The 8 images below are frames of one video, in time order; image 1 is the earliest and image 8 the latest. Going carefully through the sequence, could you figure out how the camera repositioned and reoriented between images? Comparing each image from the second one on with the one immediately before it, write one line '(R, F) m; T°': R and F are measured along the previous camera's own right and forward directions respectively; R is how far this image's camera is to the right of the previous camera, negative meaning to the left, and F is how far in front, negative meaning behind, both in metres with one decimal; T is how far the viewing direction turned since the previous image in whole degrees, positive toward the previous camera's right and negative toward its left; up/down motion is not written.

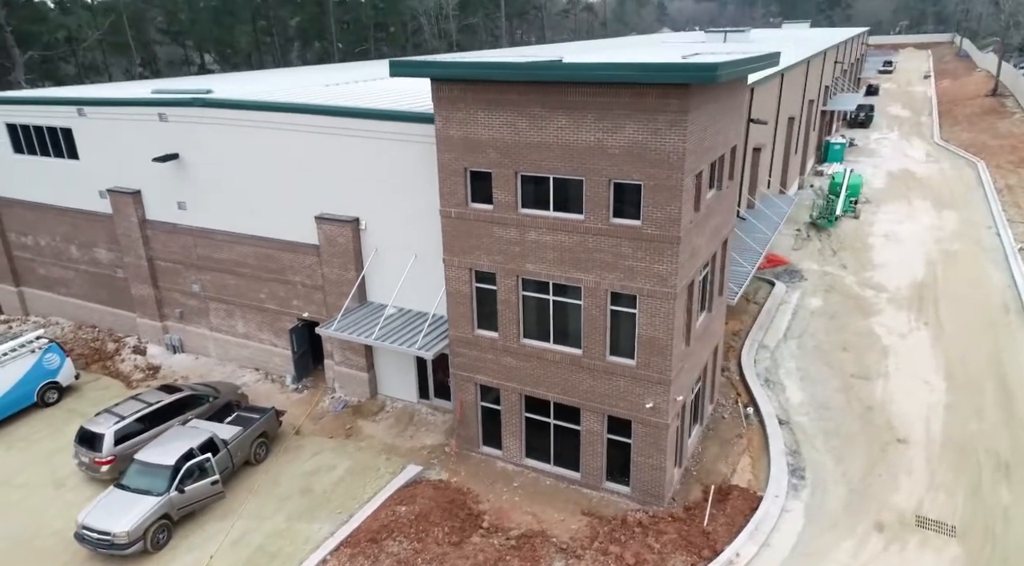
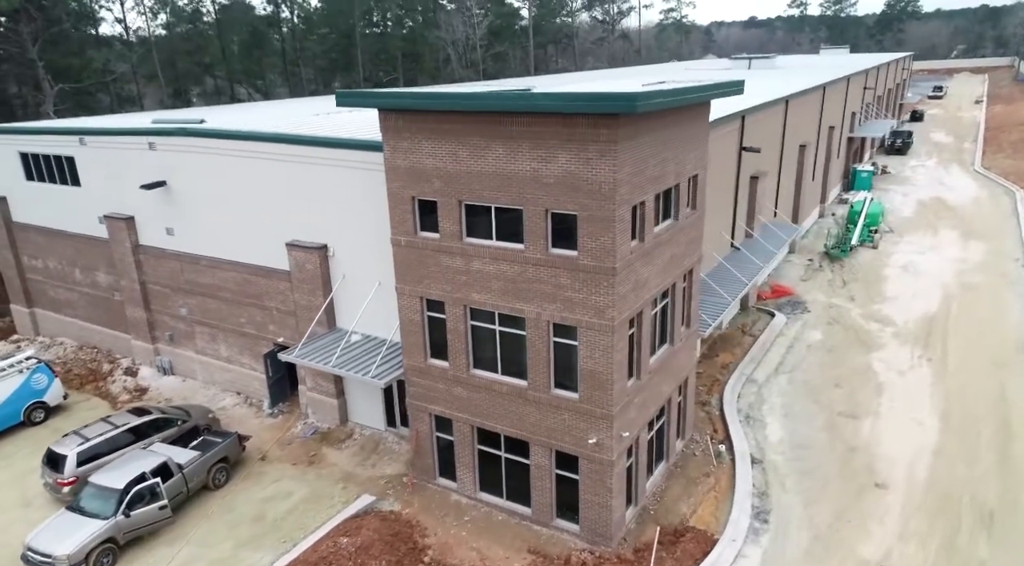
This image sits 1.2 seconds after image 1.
(+2.3, +0.3) m; -4°
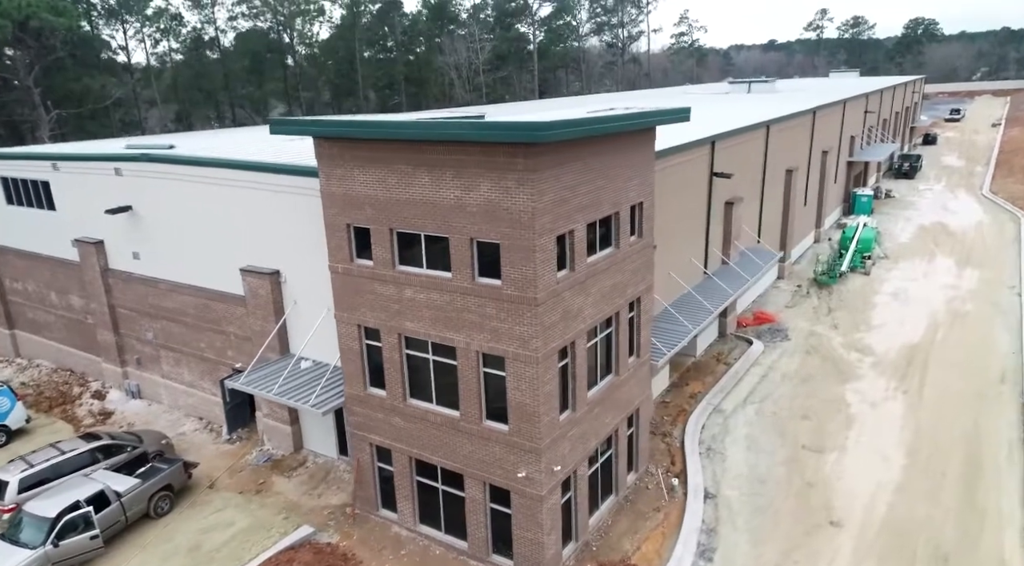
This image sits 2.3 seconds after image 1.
(+2.0, +0.3) m; -2°
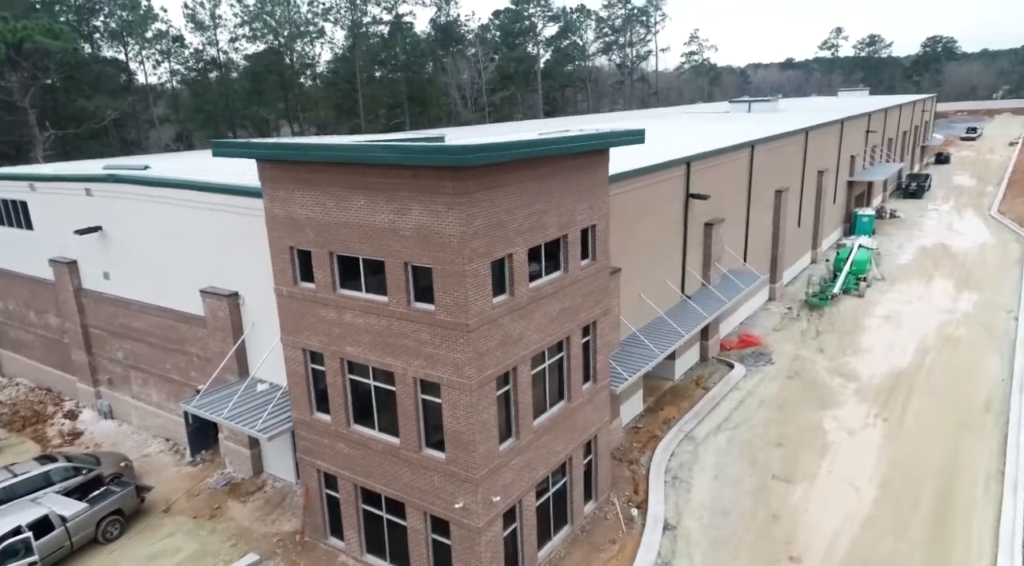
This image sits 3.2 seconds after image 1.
(+1.7, +0.4) m; -1°
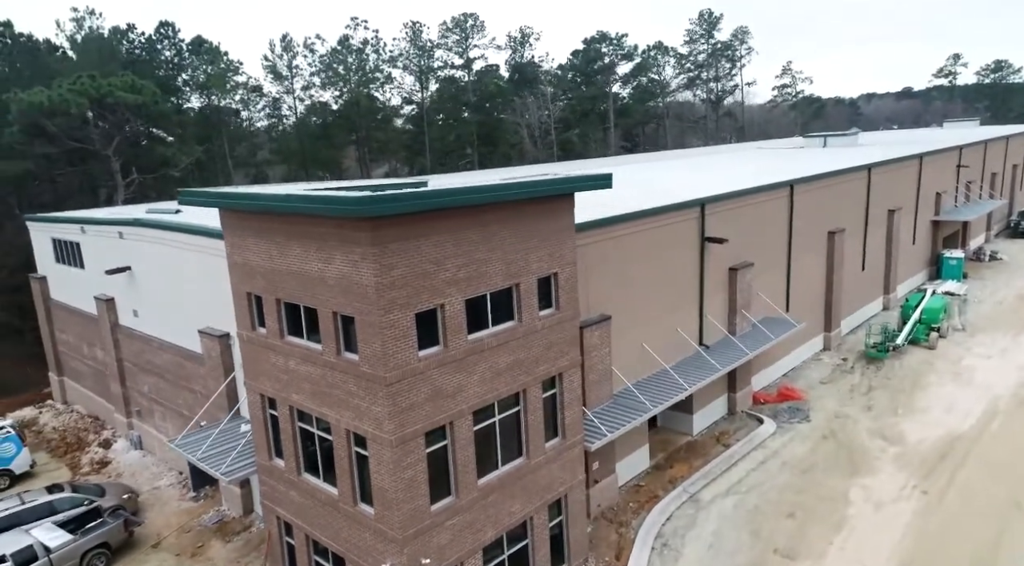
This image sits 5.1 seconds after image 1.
(+3.4, +0.8) m; -8°
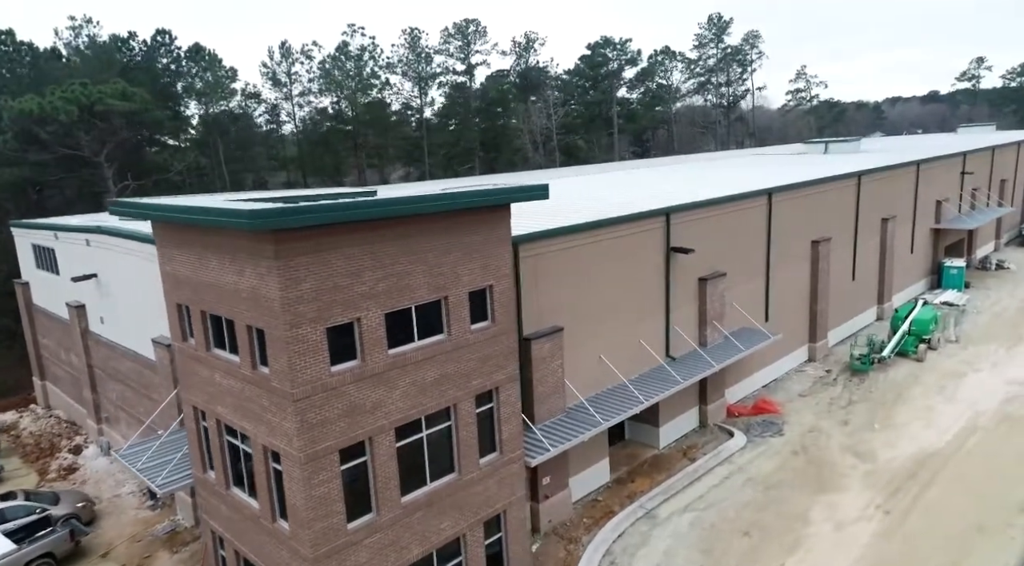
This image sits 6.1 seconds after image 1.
(+2.0, +0.4) m; -2°
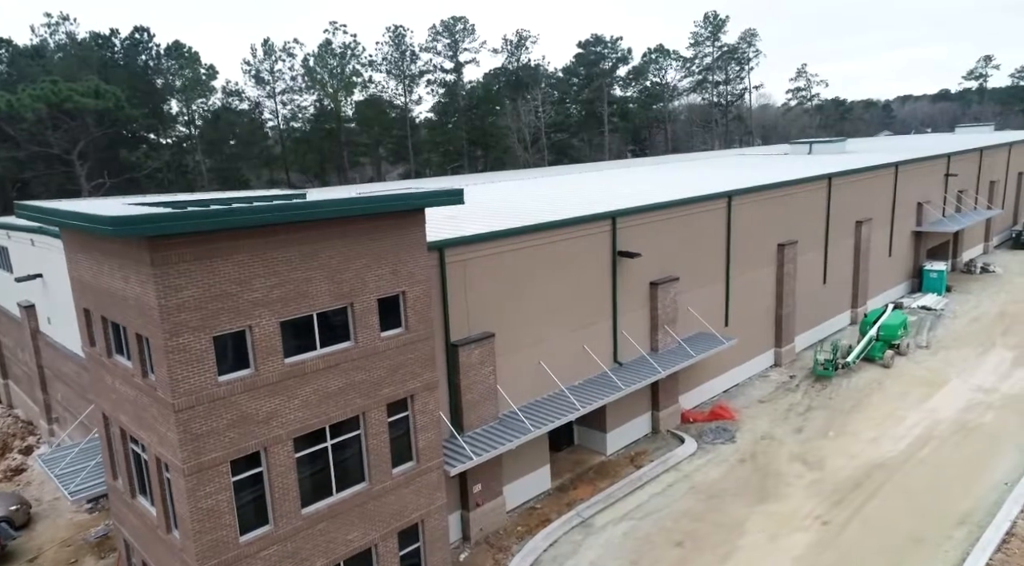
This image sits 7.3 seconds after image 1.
(+2.1, +0.4) m; -1°
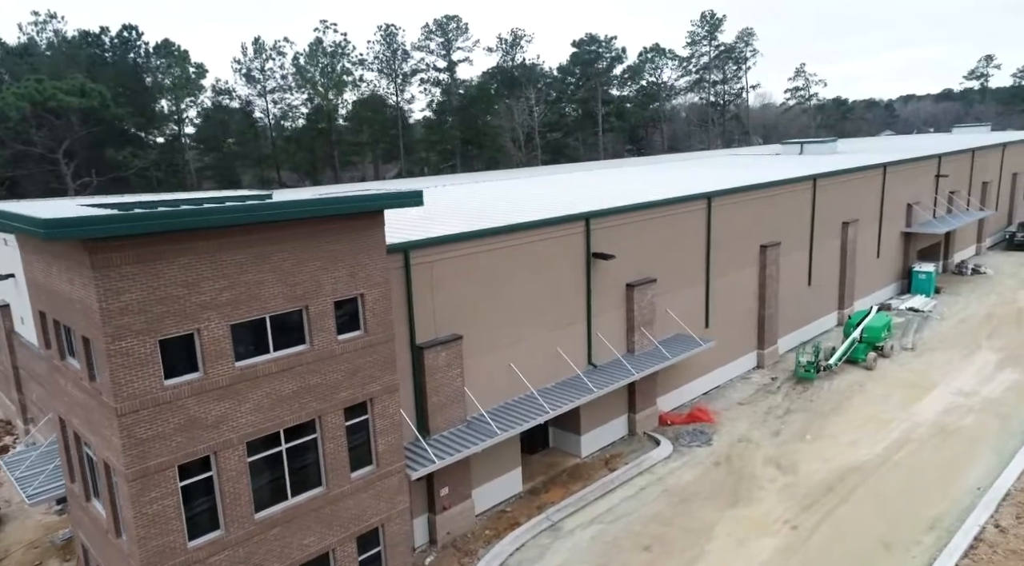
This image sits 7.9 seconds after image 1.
(+0.9, +0.2) m; 0°
